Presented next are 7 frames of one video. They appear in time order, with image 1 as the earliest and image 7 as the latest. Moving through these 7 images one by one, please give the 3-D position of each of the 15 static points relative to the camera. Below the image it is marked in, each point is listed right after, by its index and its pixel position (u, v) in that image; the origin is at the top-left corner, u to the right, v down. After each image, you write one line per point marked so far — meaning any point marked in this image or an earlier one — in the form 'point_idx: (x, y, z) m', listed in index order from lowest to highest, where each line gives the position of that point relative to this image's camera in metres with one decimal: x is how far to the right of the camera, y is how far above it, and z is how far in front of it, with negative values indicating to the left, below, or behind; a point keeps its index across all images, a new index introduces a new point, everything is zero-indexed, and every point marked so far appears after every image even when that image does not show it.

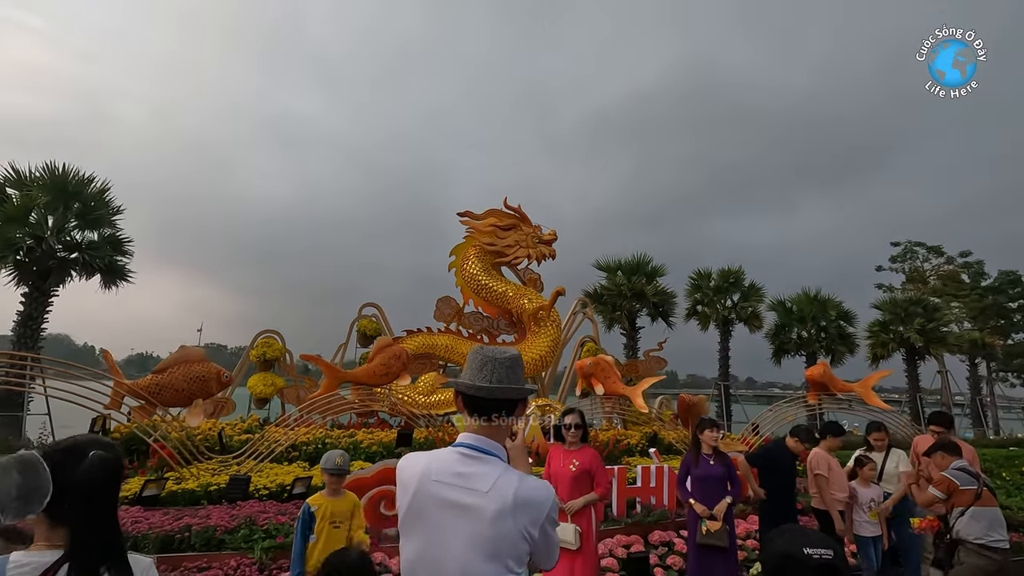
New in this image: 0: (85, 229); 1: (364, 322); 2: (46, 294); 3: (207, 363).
0: (-12.8, +1.8, +17.0) m
1: (-2.8, -0.6, +10.7) m
2: (-13.5, -0.2, +16.4) m
3: (-3.4, -0.8, +6.2) m
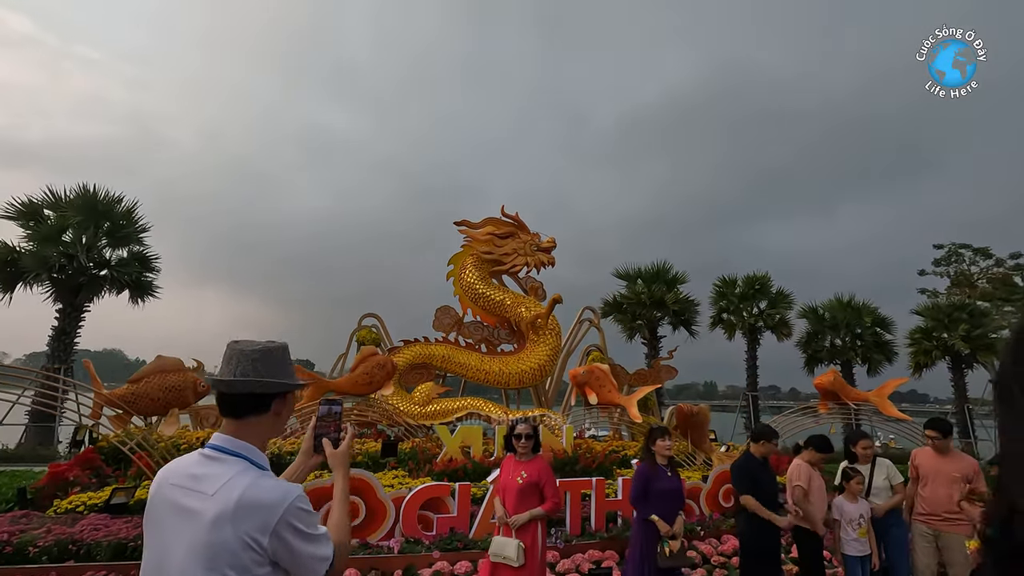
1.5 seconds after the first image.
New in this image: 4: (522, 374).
0: (-12.5, +1.3, +17.7) m
1: (-2.8, -0.8, +10.7) m
2: (-13.1, -0.6, +17.1) m
3: (-3.7, -0.9, +6.3) m
4: (+0.2, -1.6, +10.5) m
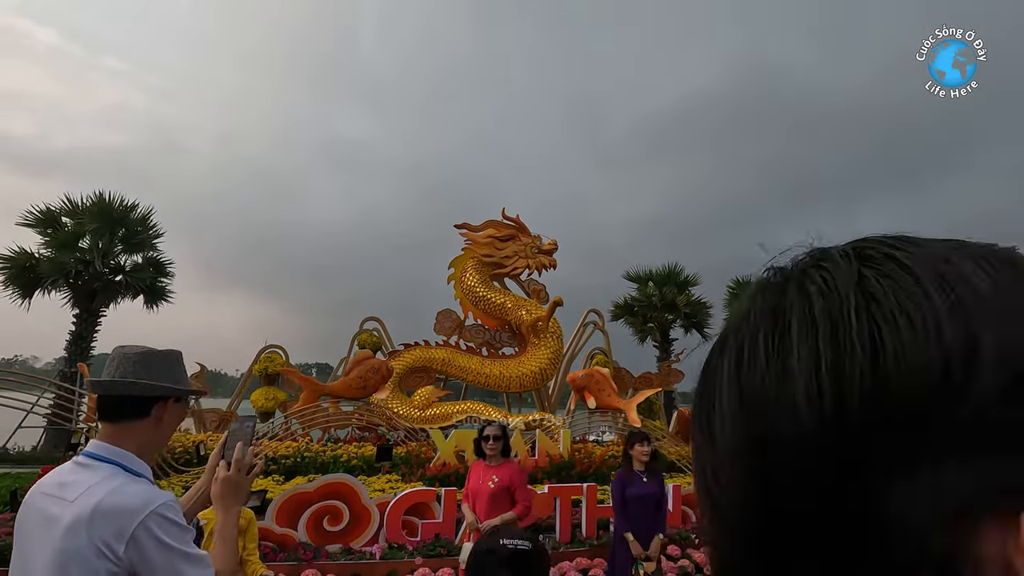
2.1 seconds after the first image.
0: (-12.2, +1.1, +18.0) m
1: (-2.8, -0.9, +10.7) m
2: (-12.9, -0.8, +17.4) m
3: (-3.8, -1.0, +6.4) m
4: (+0.2, -1.6, +10.4) m
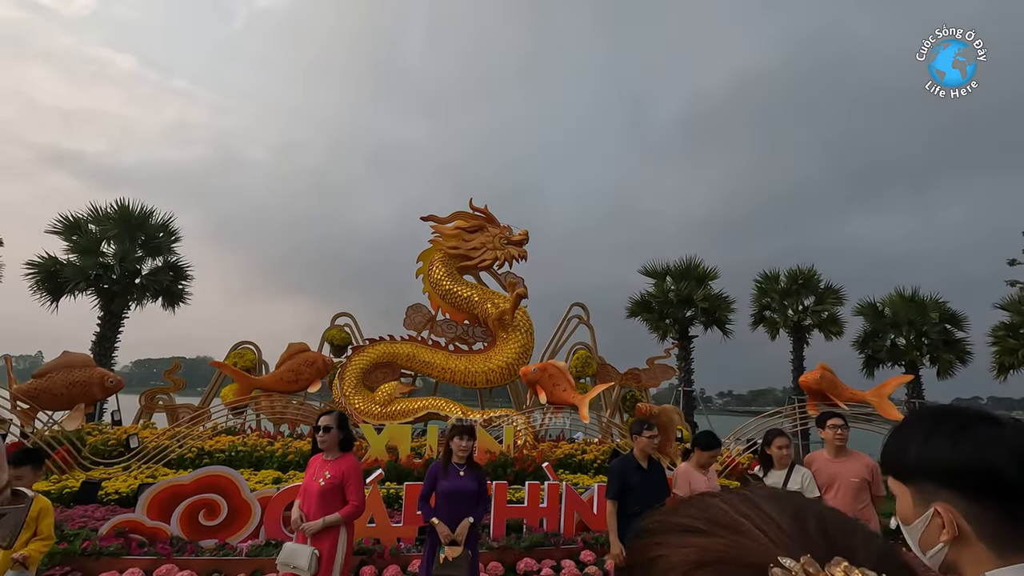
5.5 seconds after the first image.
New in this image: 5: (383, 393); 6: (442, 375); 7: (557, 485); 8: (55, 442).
0: (-12.1, +1.0, +18.8) m
1: (-3.4, -0.8, +10.6) m
2: (-12.8, -0.9, +18.2) m
3: (-4.8, -0.9, +6.4) m
4: (-0.4, -1.5, +10.0) m
5: (-2.2, -1.8, +9.7) m
6: (-1.3, -1.5, +10.0) m
7: (+0.5, -2.1, +5.9) m
8: (-5.3, -1.8, +6.5) m
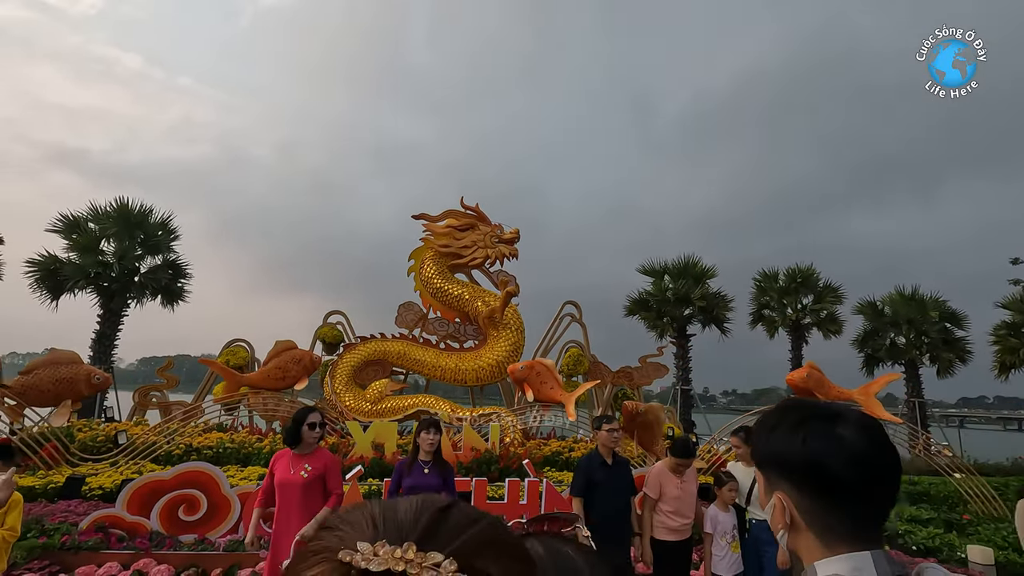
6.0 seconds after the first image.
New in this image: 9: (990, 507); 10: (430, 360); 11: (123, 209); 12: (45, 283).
0: (-12.2, +1.1, +18.9) m
1: (-3.5, -0.8, +10.7) m
2: (-12.9, -0.8, +18.4) m
3: (-5.0, -0.9, +6.4) m
4: (-0.6, -1.5, +10.0) m
5: (-2.4, -1.8, +9.8) m
6: (-1.4, -1.5, +10.1) m
7: (+0.3, -2.0, +5.9) m
8: (-5.5, -1.7, +6.5) m
9: (+6.6, -3.0, +7.8) m
10: (-1.5, -1.3, +10.2) m
11: (-12.9, +2.6, +18.7) m
12: (-14.8, +0.2, +17.9) m
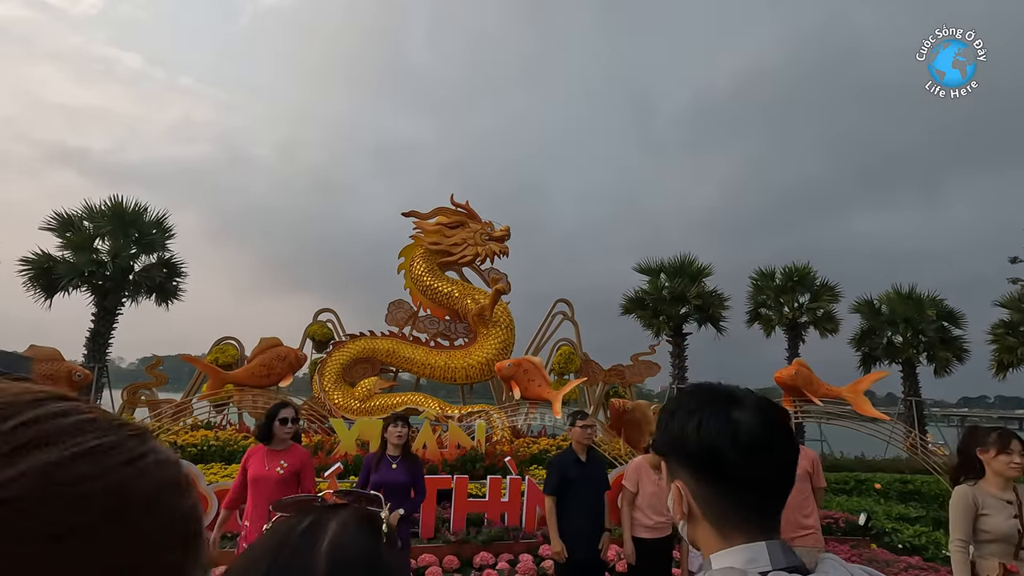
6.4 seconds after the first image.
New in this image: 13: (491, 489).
0: (-12.4, +1.2, +18.9) m
1: (-3.7, -0.7, +10.7) m
2: (-13.1, -0.8, +18.3) m
3: (-5.2, -0.8, +6.4) m
4: (-0.8, -1.4, +10.0) m
5: (-2.6, -1.7, +9.7) m
6: (-1.6, -1.5, +10.0) m
7: (+0.1, -2.0, +5.9) m
8: (-5.6, -1.7, +6.5) m
9: (+6.4, -3.0, +7.7) m
10: (-1.6, -1.3, +10.1) m
11: (-13.0, +2.7, +18.6) m
12: (-15.0, +0.2, +17.8) m
13: (-0.2, -2.1, +5.8) m
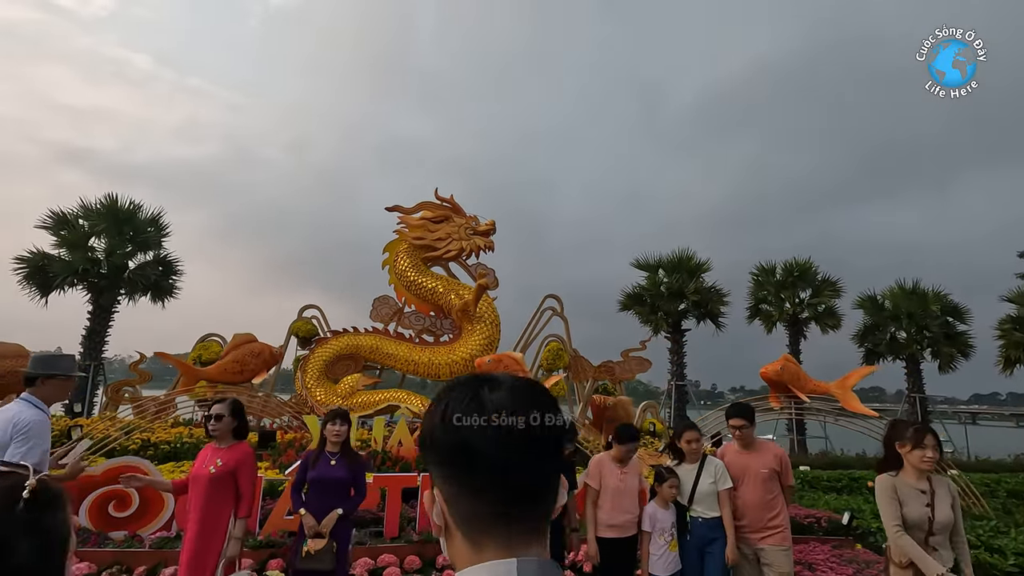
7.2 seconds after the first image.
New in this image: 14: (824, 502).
0: (-12.5, +1.2, +18.9) m
1: (-4.0, -0.7, +10.5) m
2: (-13.2, -0.7, +18.3) m
3: (-5.5, -0.8, +6.3) m
4: (-1.0, -1.3, +9.8) m
5: (-2.8, -1.6, +9.6) m
6: (-1.9, -1.4, +9.9) m
7: (-0.2, -1.9, +5.7) m
8: (-5.9, -1.7, +6.4) m
9: (+6.1, -2.9, +7.5) m
10: (-1.9, -1.2, +10.0) m
11: (-13.2, +2.7, +18.6) m
12: (-15.1, +0.3, +17.9) m
13: (-0.5, -2.0, +5.7) m
14: (+4.1, -2.8, +7.5) m
